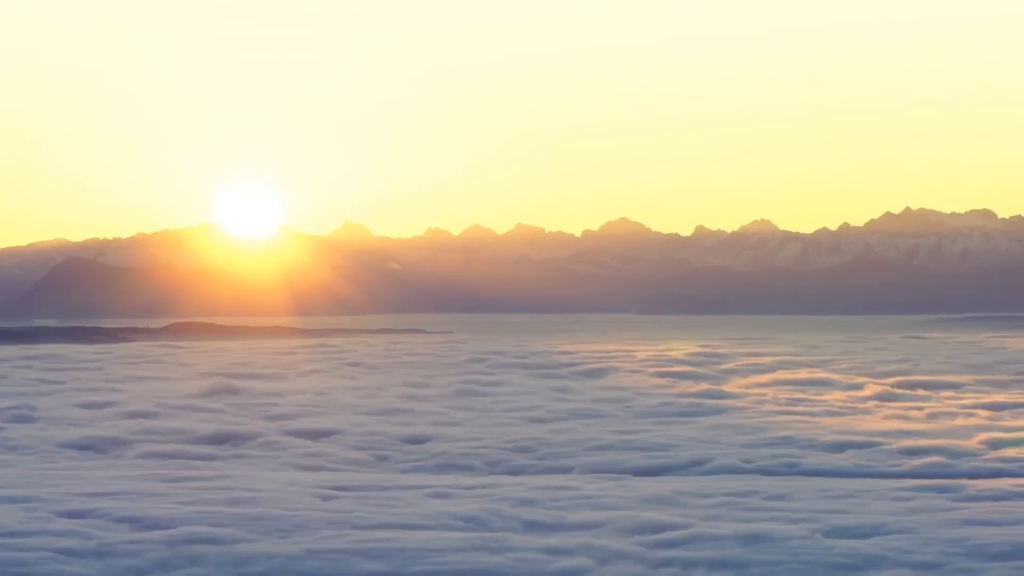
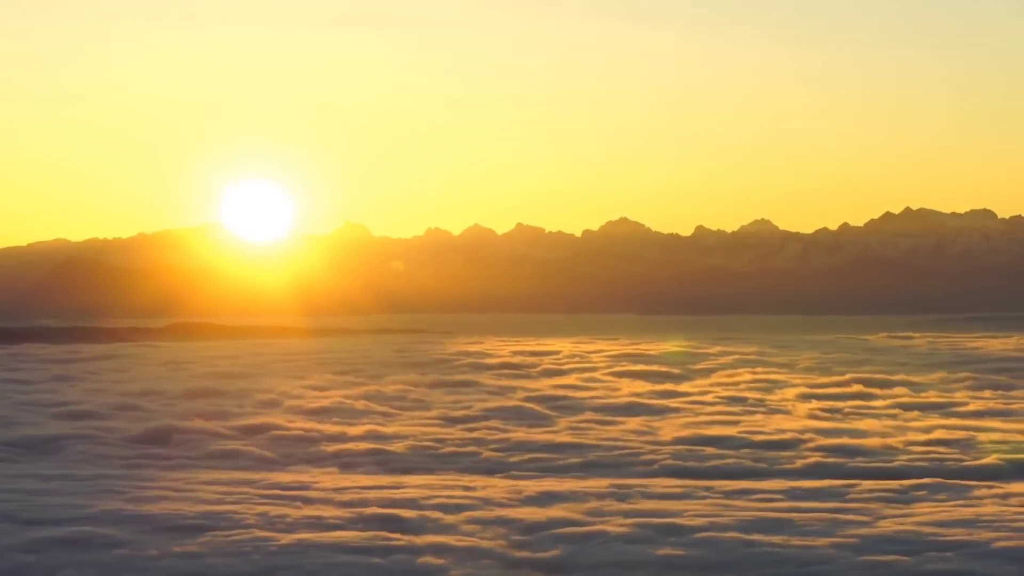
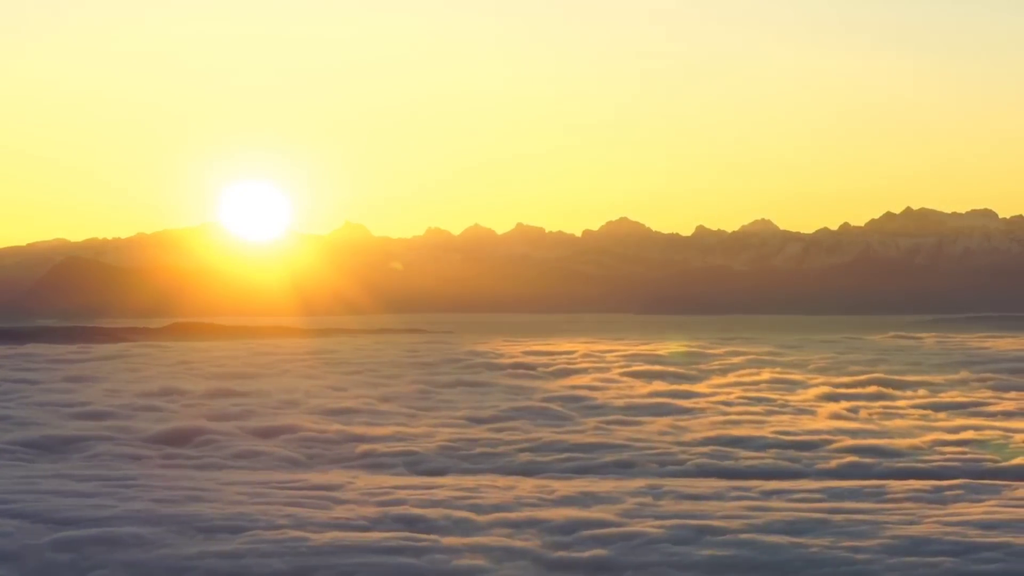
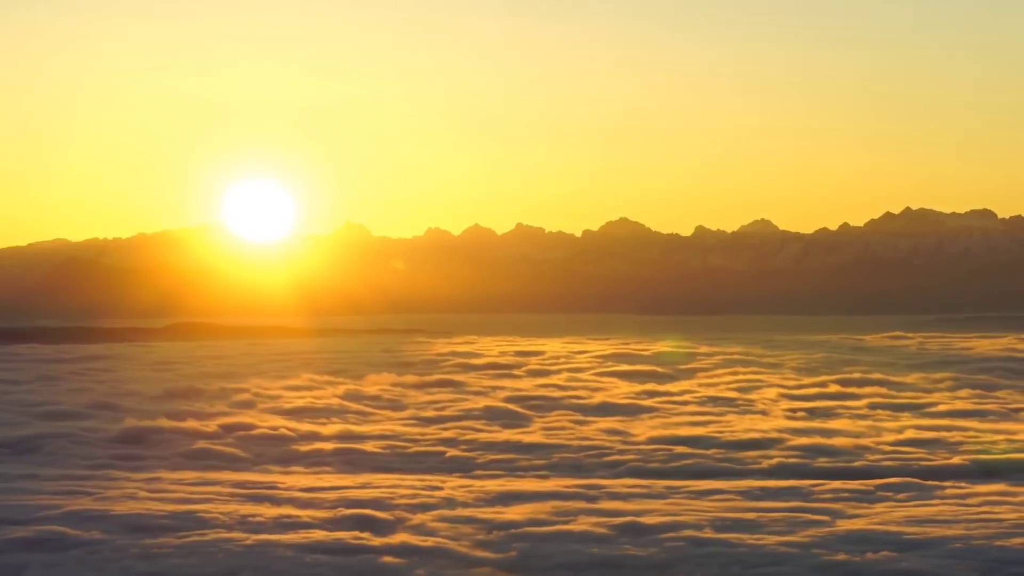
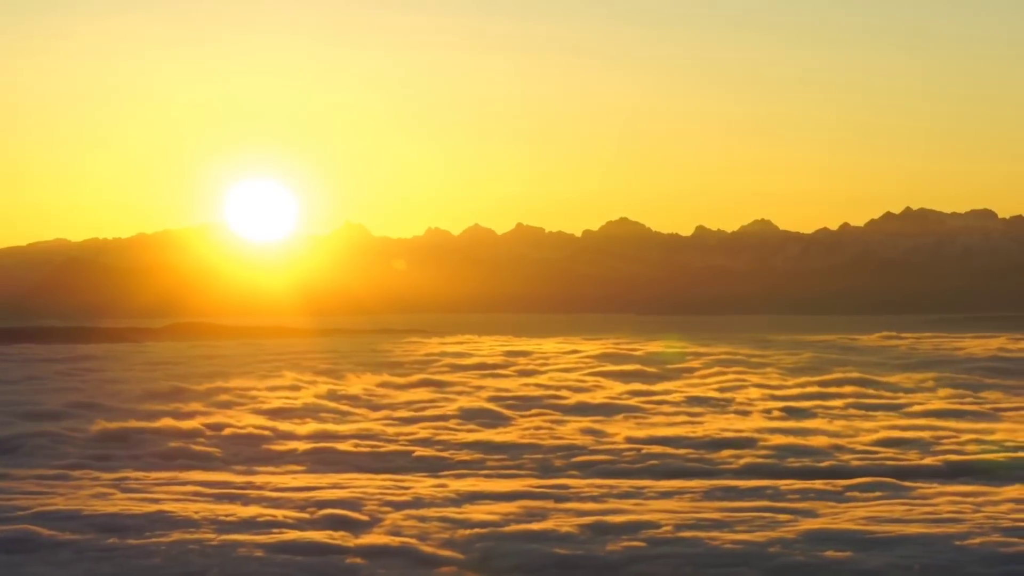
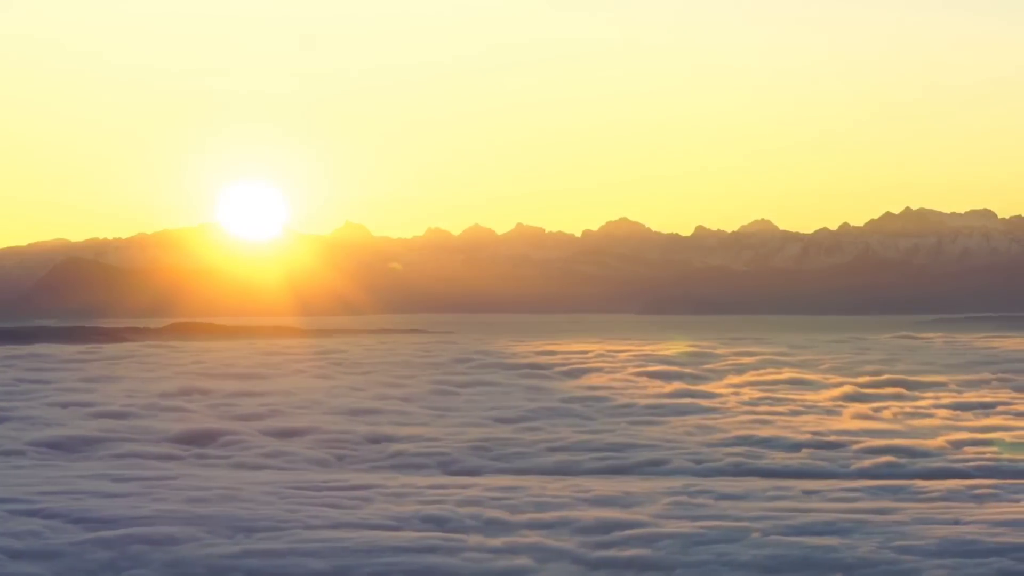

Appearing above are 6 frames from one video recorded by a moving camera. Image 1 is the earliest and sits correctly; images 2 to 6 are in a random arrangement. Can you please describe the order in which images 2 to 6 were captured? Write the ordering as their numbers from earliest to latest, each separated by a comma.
6, 3, 2, 4, 5
